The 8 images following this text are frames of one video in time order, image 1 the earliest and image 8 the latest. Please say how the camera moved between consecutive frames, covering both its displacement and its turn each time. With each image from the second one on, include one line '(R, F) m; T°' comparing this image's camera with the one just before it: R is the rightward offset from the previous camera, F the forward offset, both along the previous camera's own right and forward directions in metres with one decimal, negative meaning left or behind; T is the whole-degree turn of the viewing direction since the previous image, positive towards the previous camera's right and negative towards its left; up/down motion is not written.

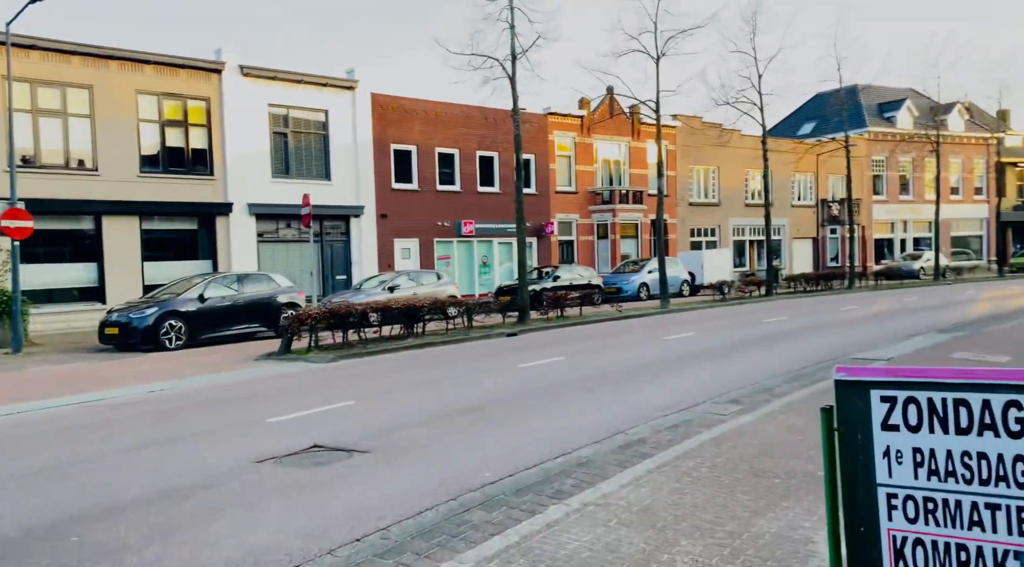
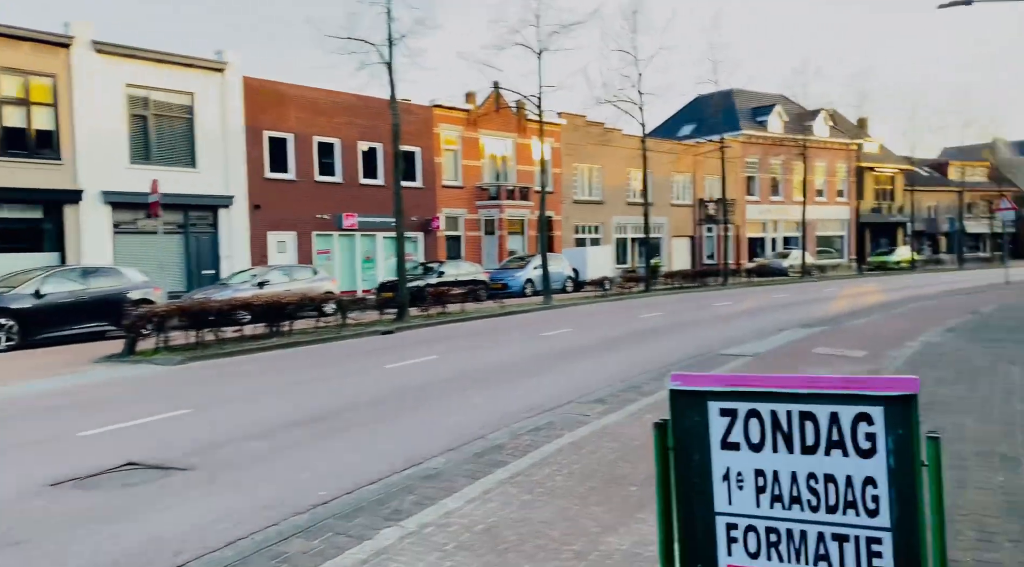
(+0.3, +0.4) m; +8°
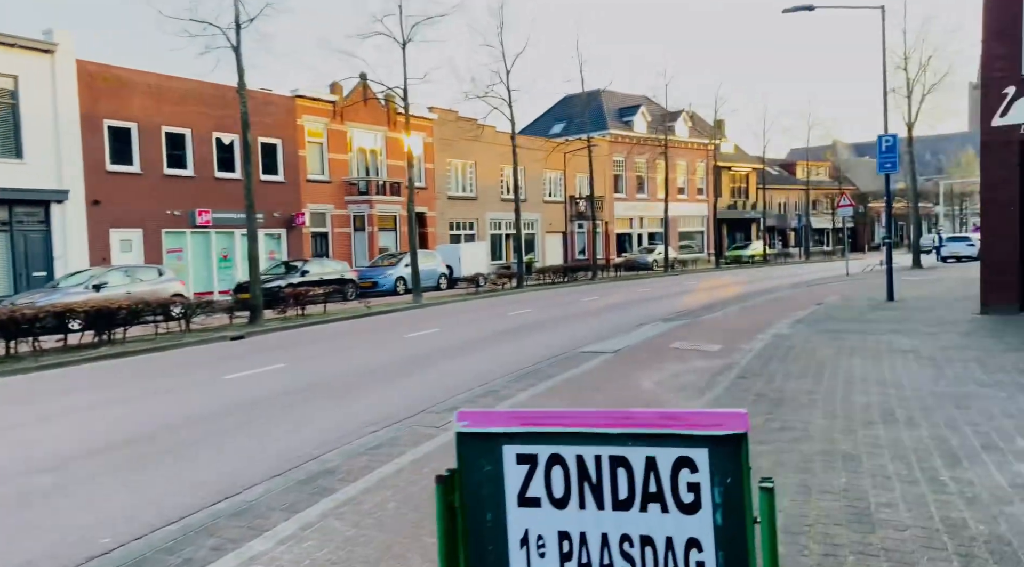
(+0.3, +0.4) m; +9°
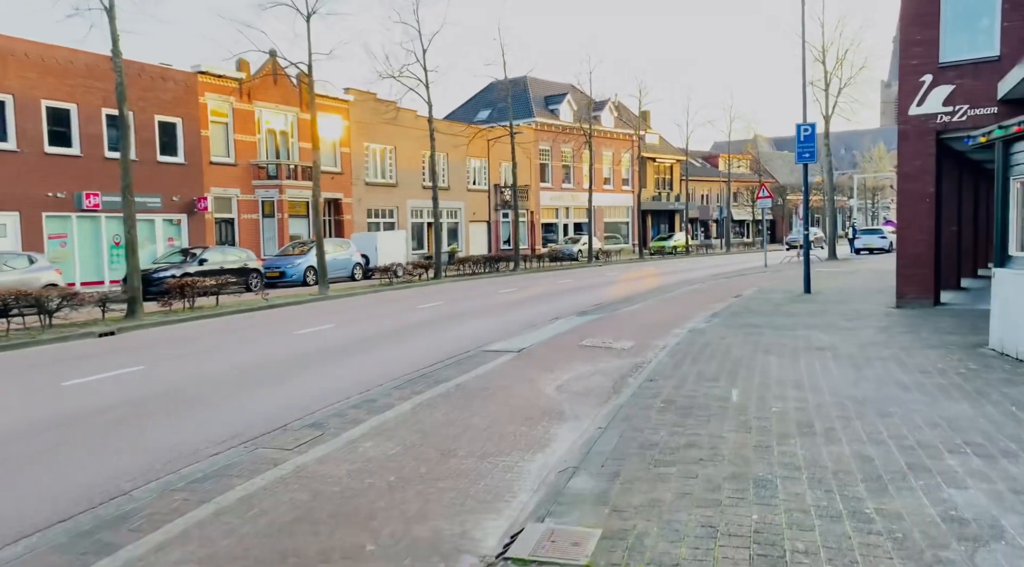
(+0.4, +1.0) m; +5°
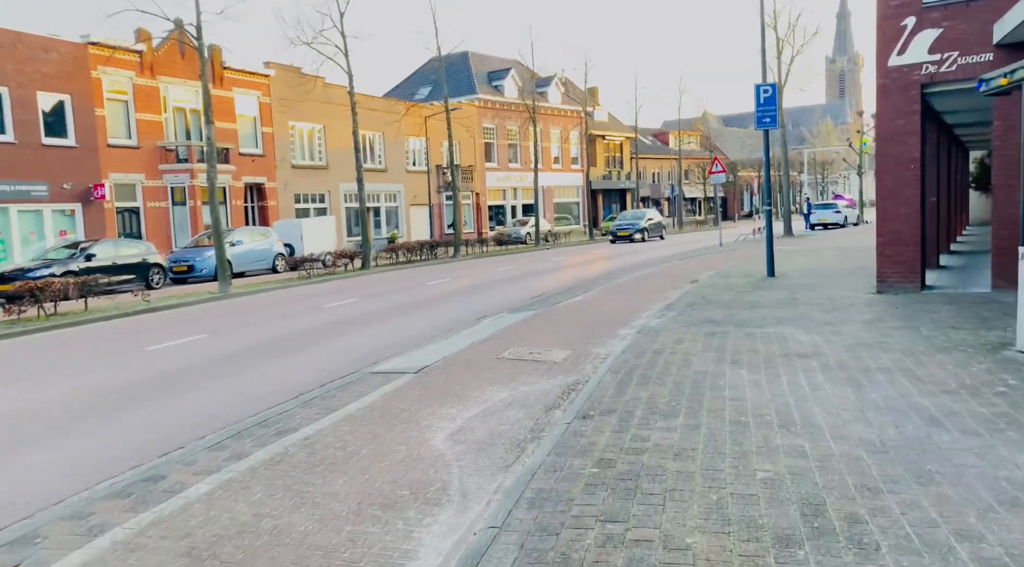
(+0.6, +2.5) m; +3°
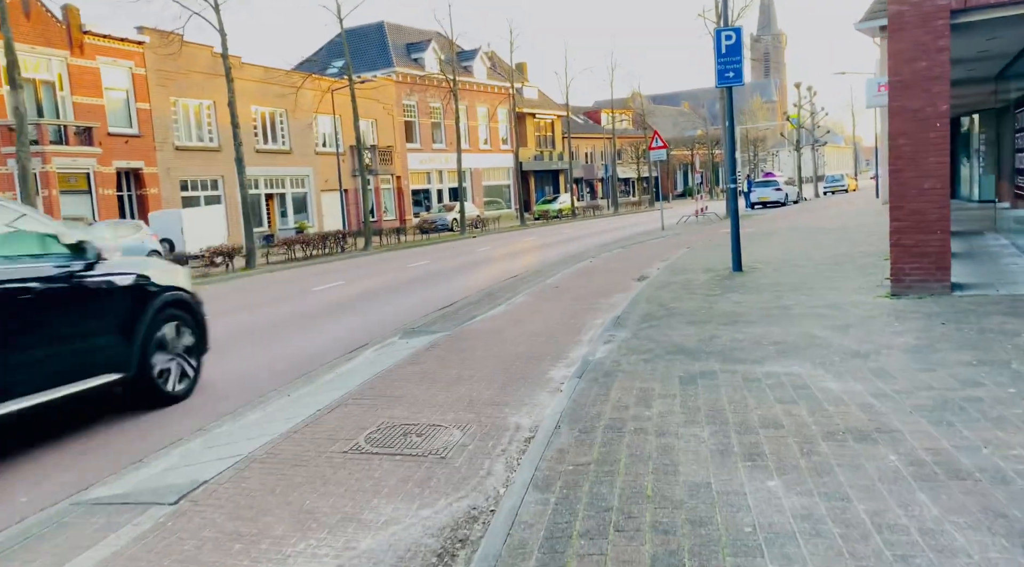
(+0.5, +3.6) m; +5°
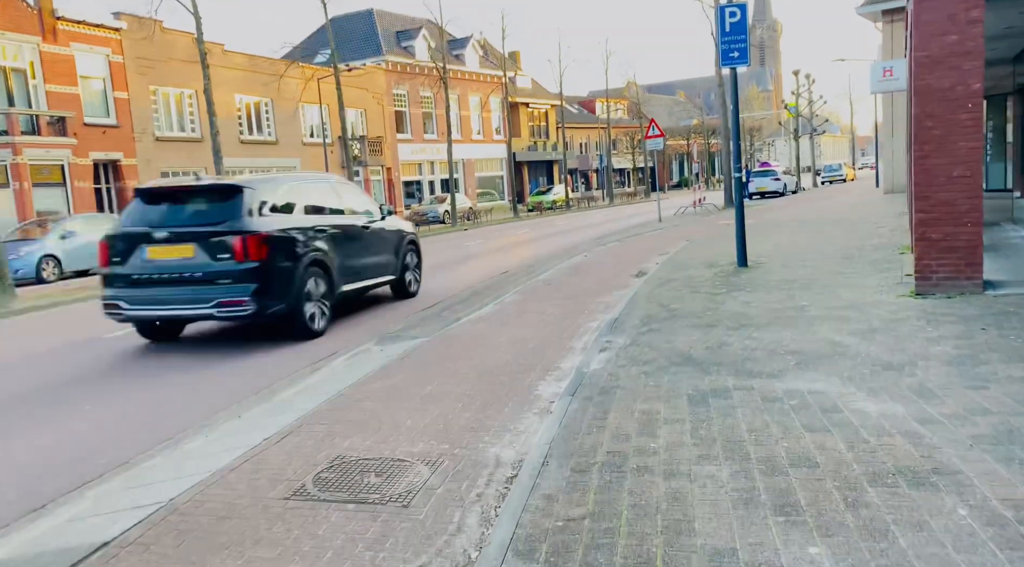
(+0.1, +0.9) m; 0°
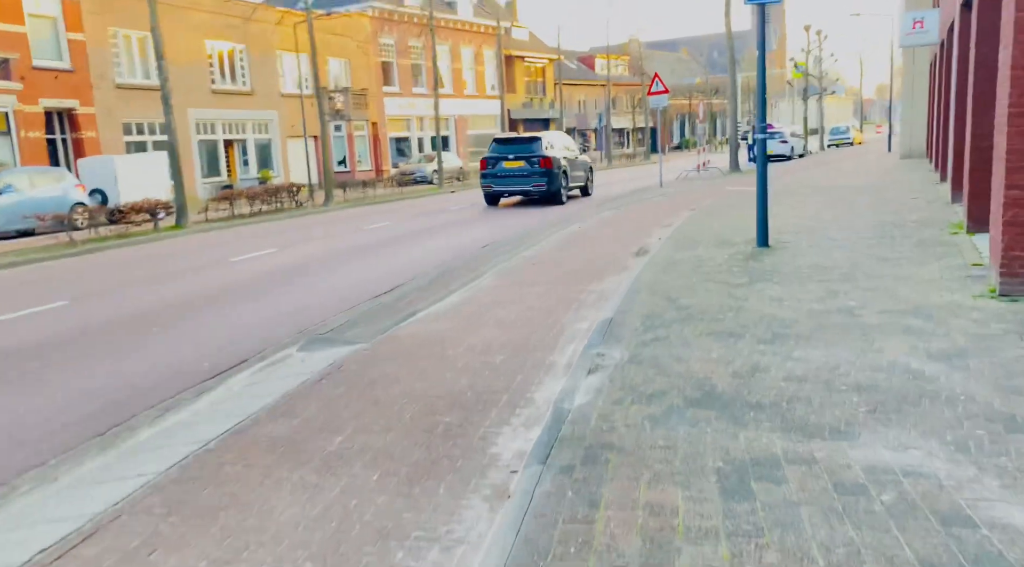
(+0.2, +2.0) m; 0°
